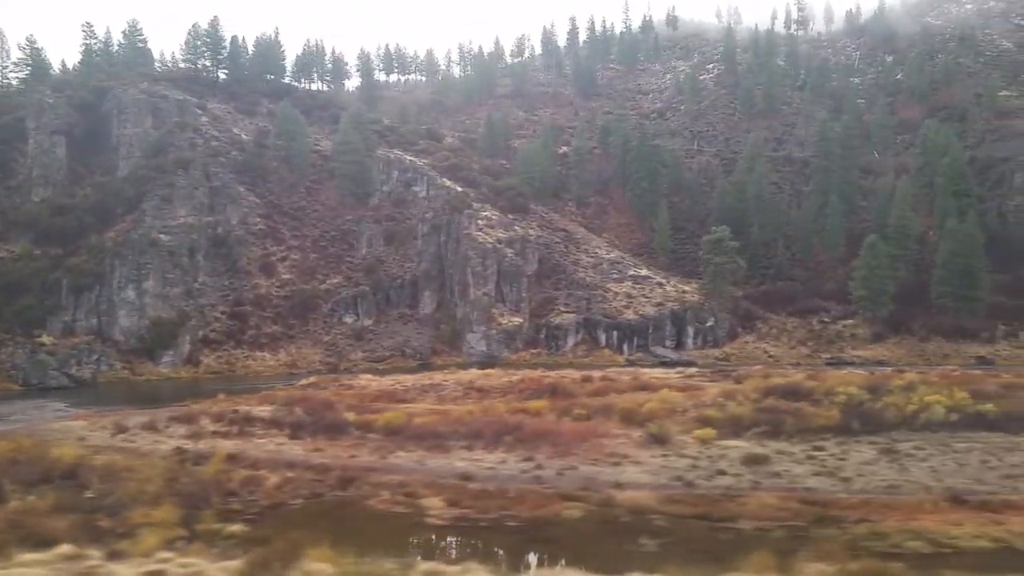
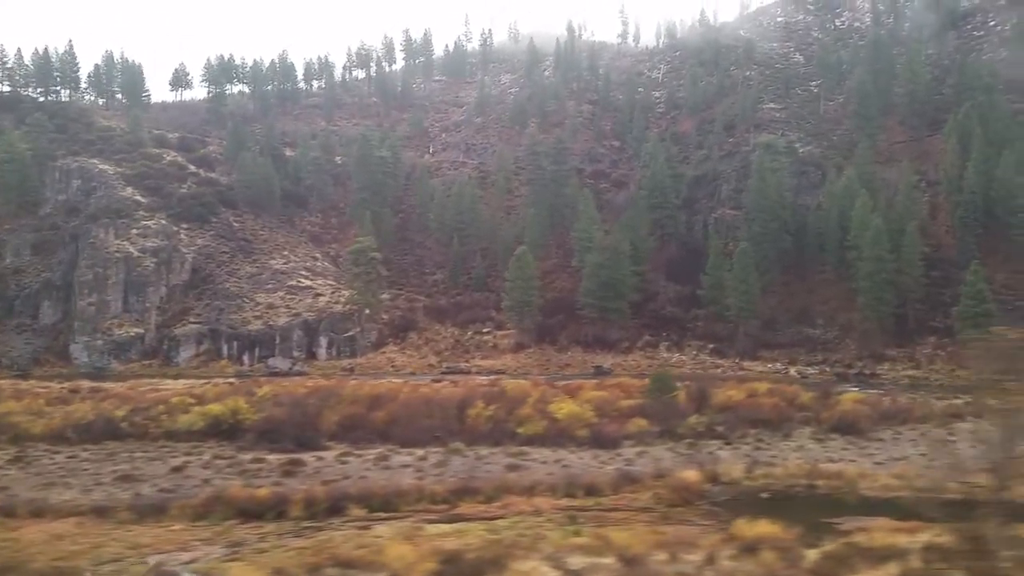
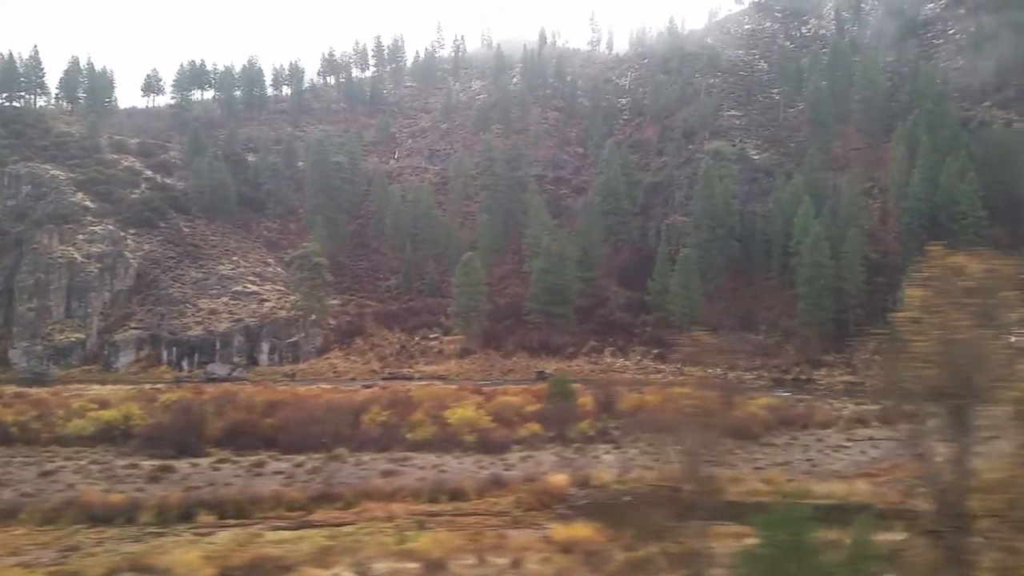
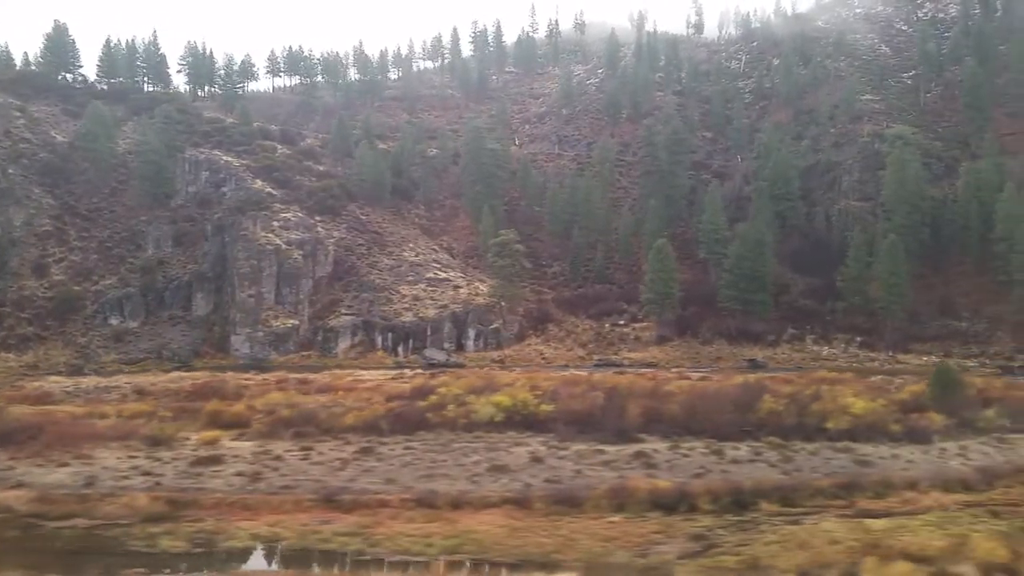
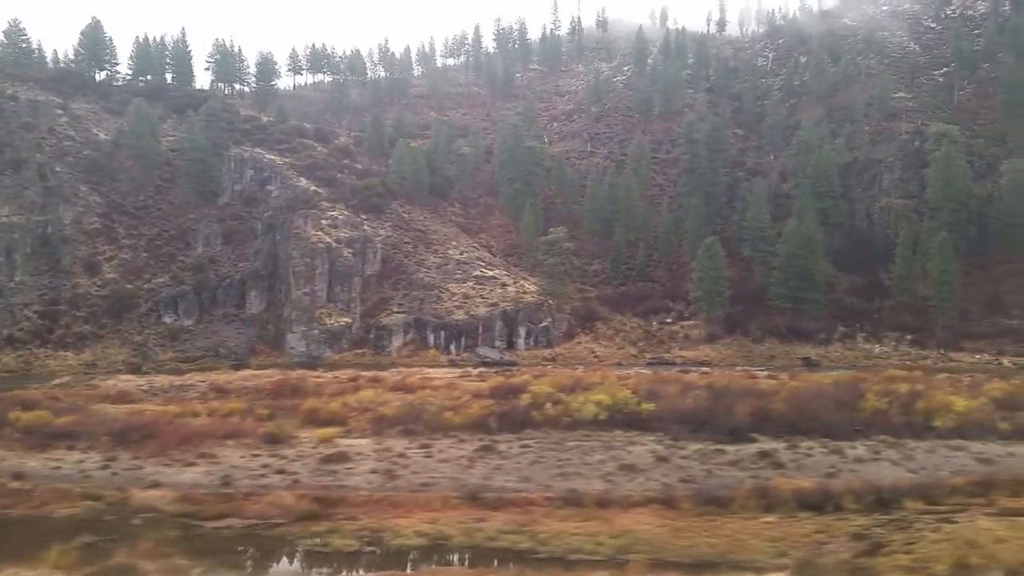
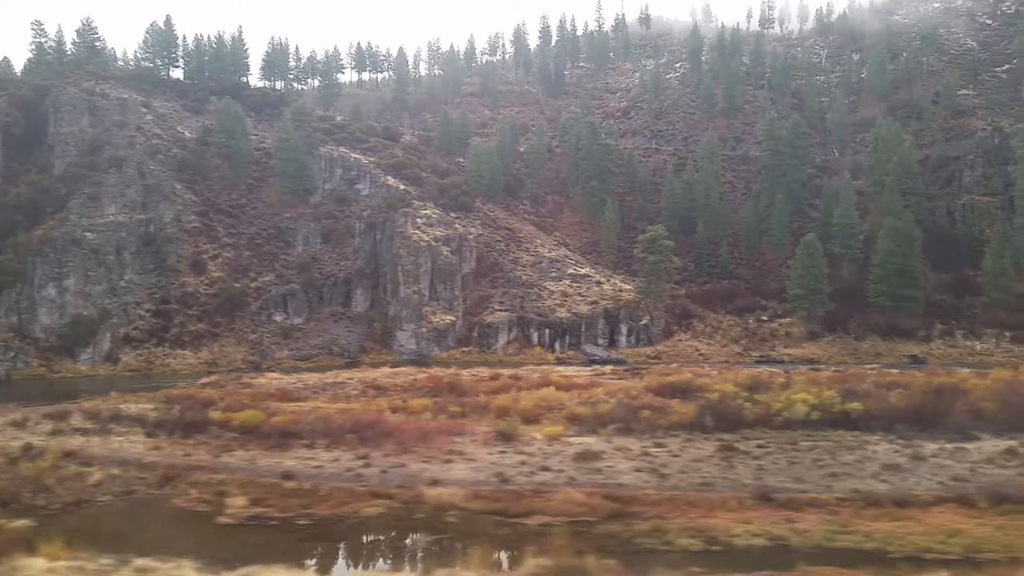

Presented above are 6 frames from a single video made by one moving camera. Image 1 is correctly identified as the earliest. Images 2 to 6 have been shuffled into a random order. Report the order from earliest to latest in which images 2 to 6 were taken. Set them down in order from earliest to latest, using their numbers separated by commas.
6, 5, 4, 2, 3
